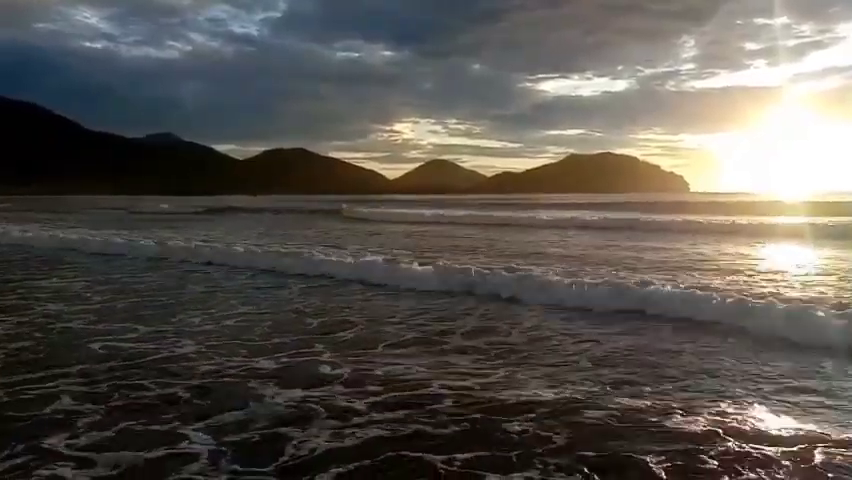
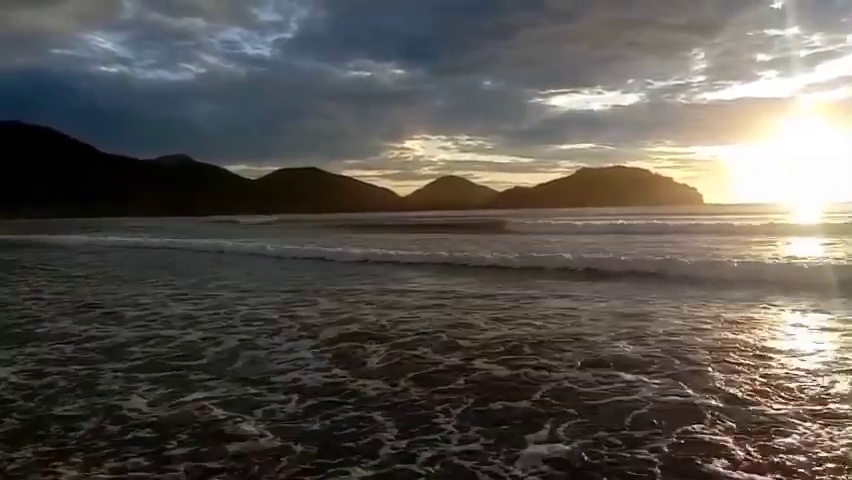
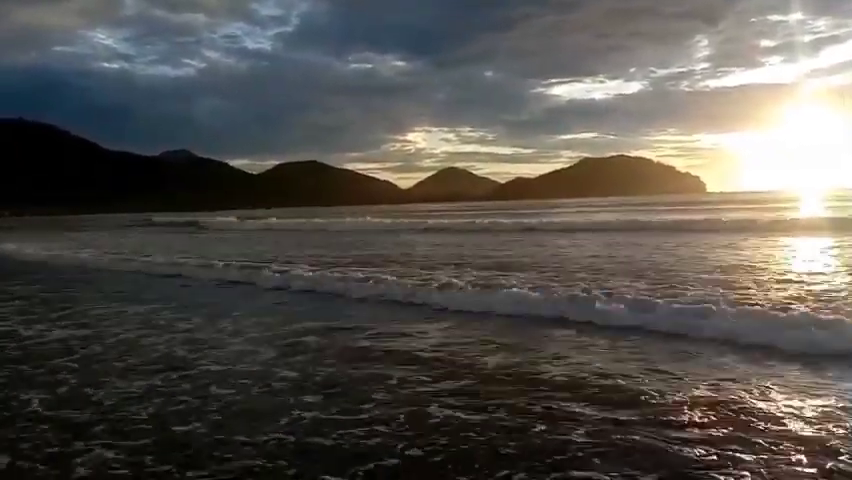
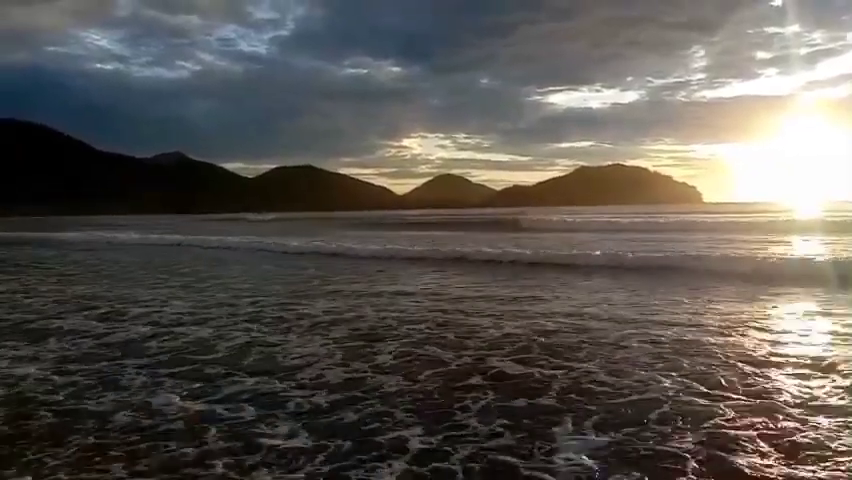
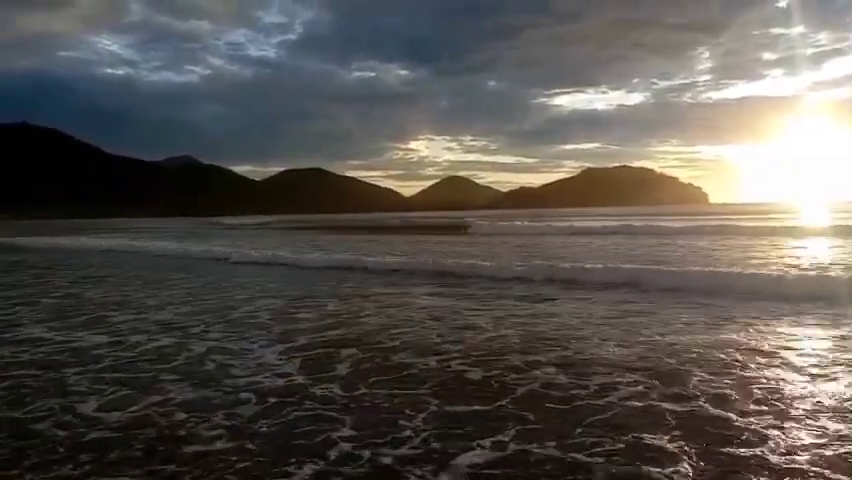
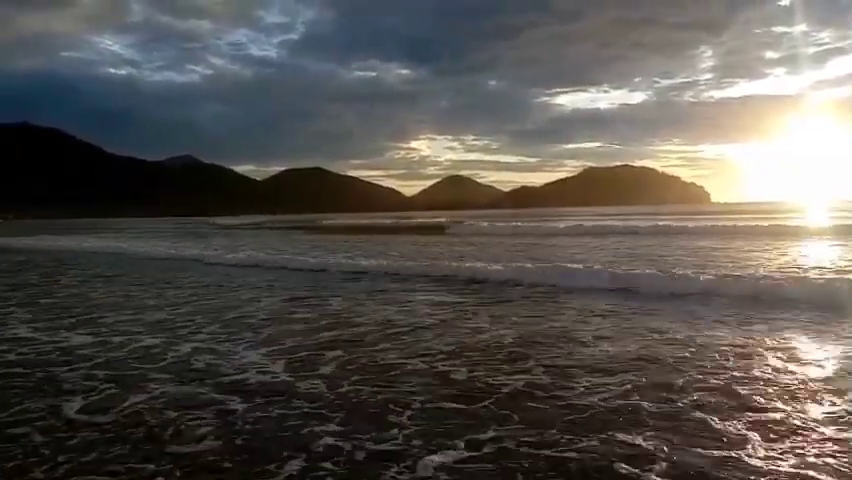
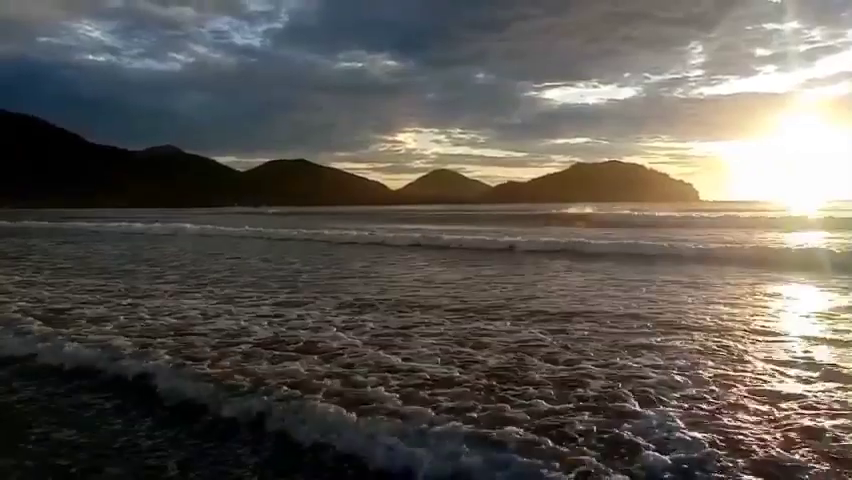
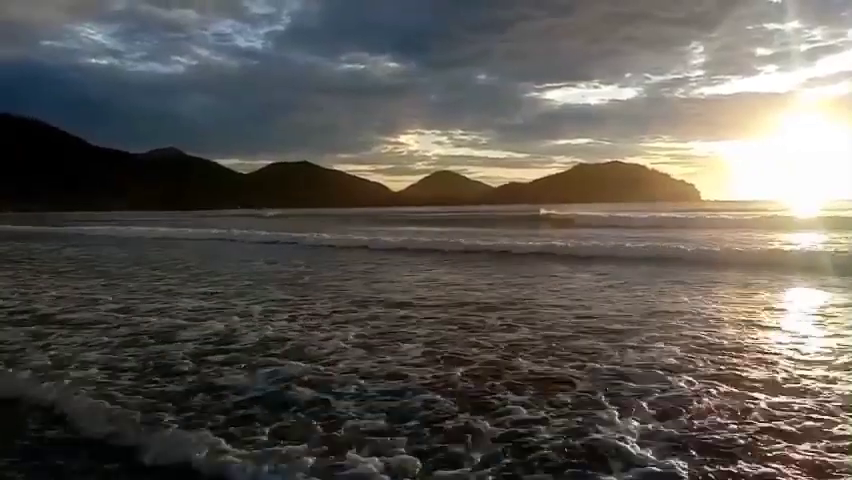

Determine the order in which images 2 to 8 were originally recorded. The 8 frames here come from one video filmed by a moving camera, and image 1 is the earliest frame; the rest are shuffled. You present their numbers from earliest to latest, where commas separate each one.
7, 8, 4, 2, 5, 6, 3
